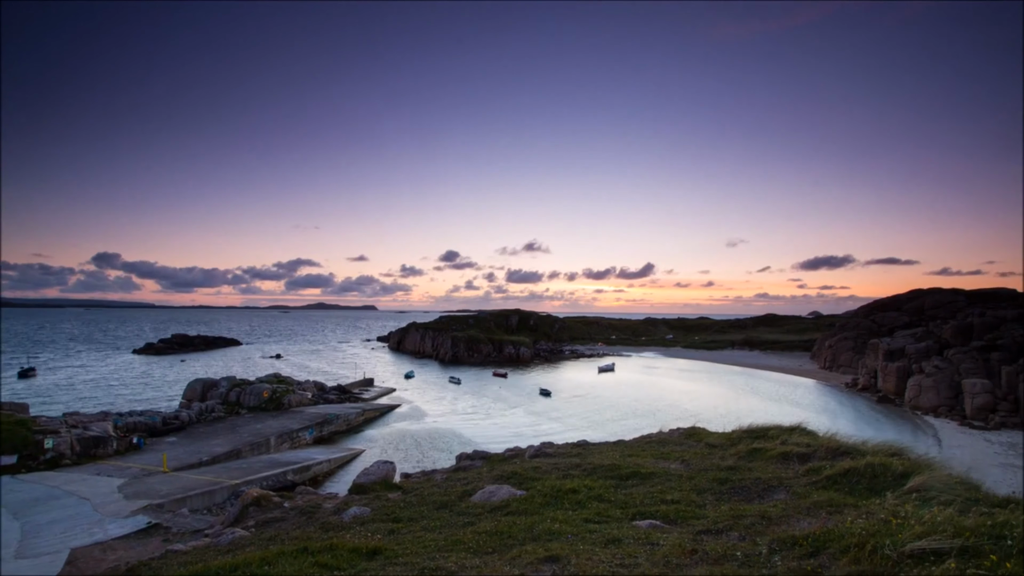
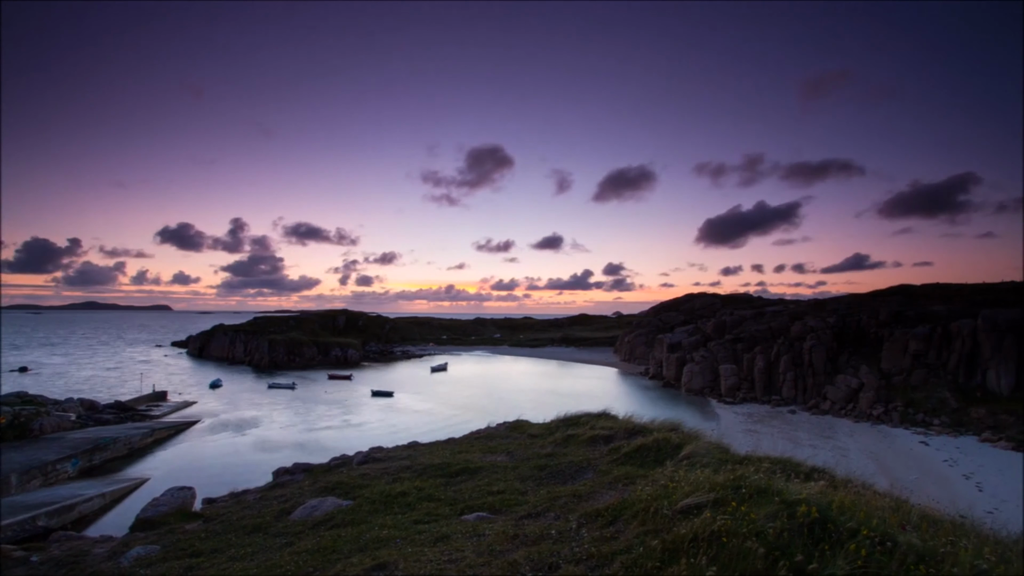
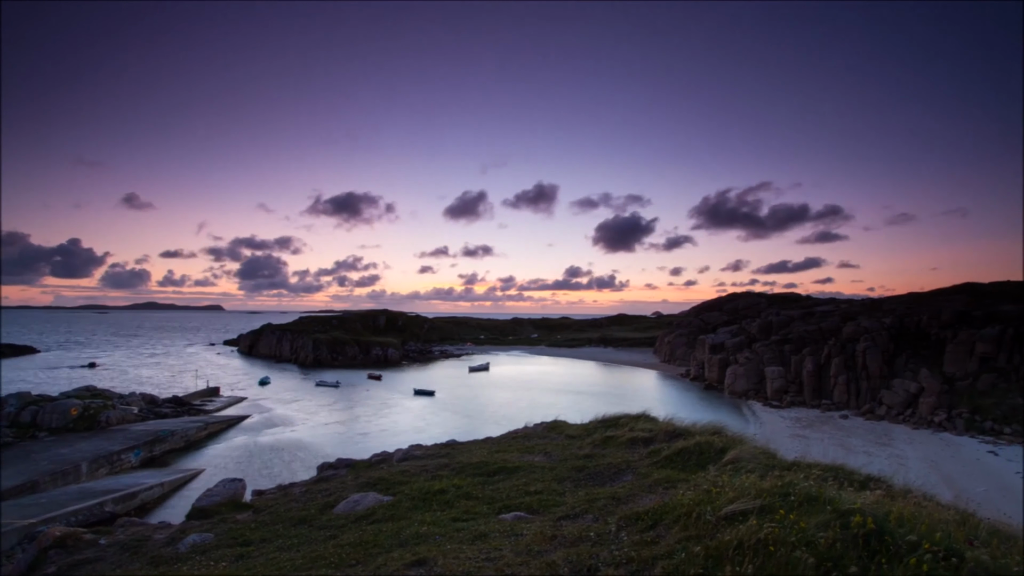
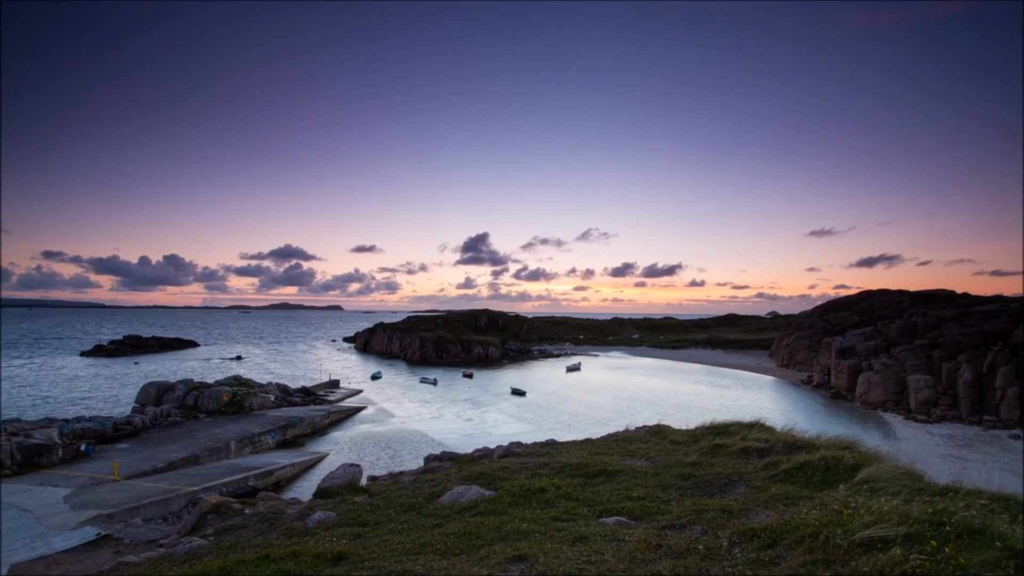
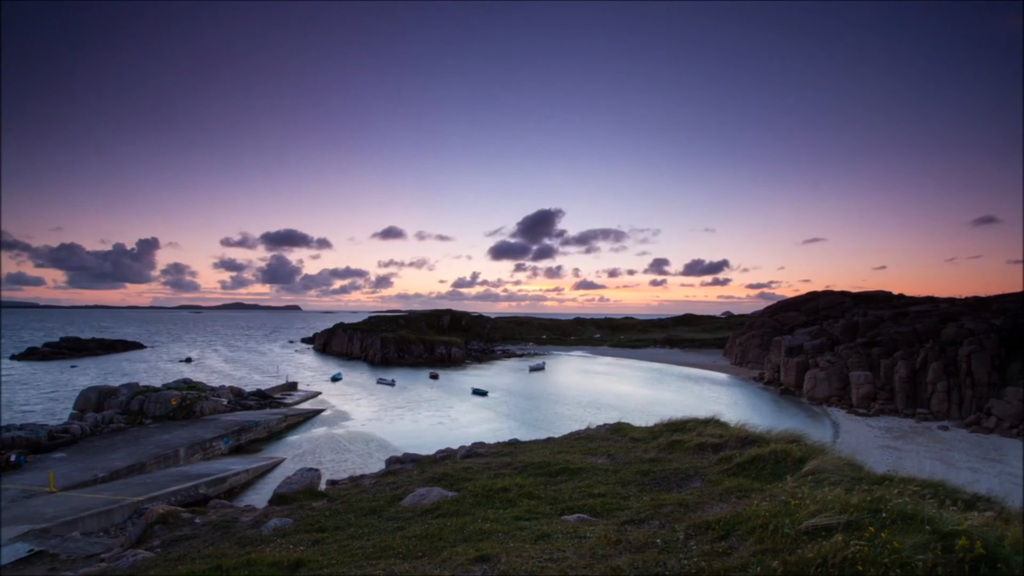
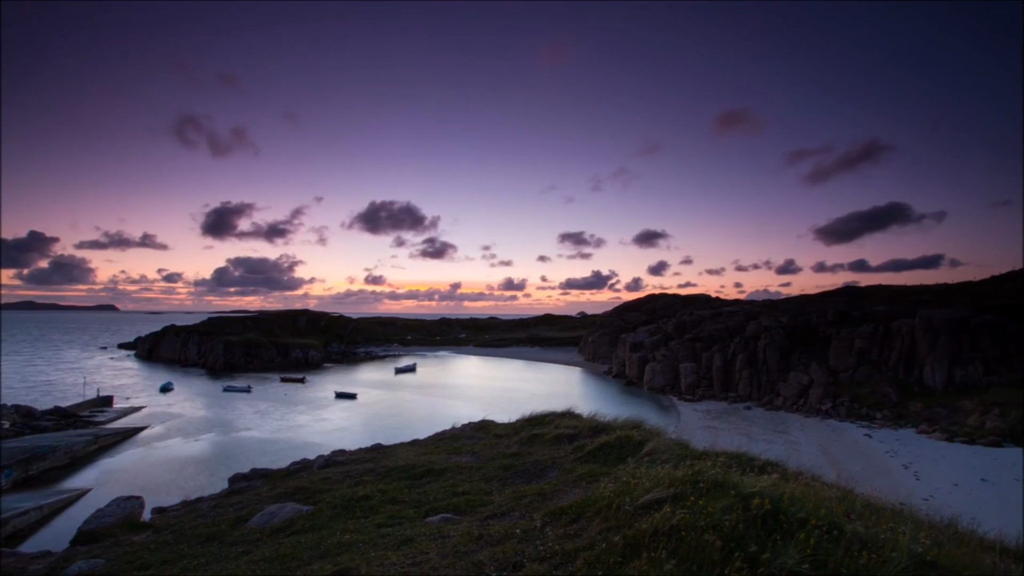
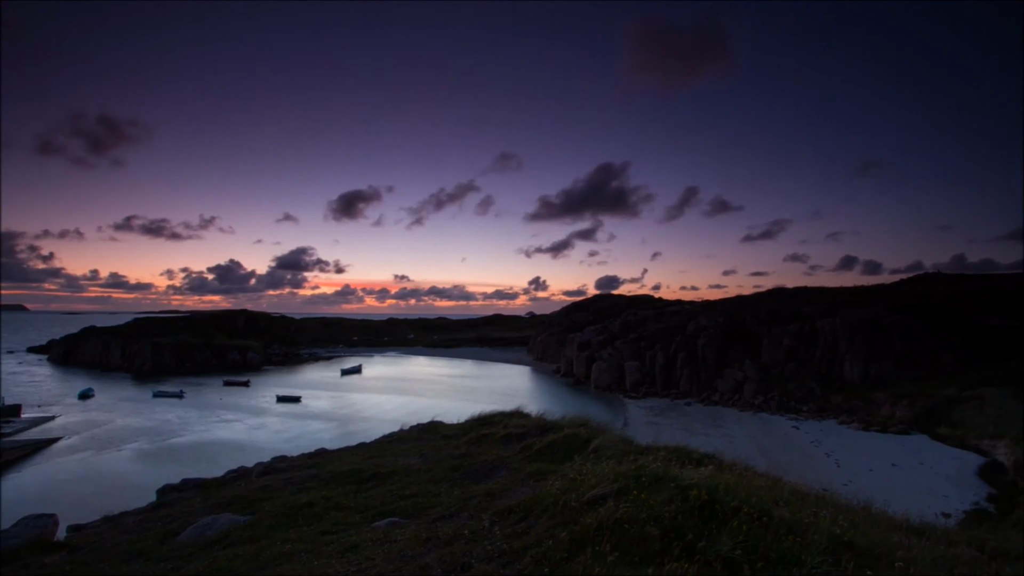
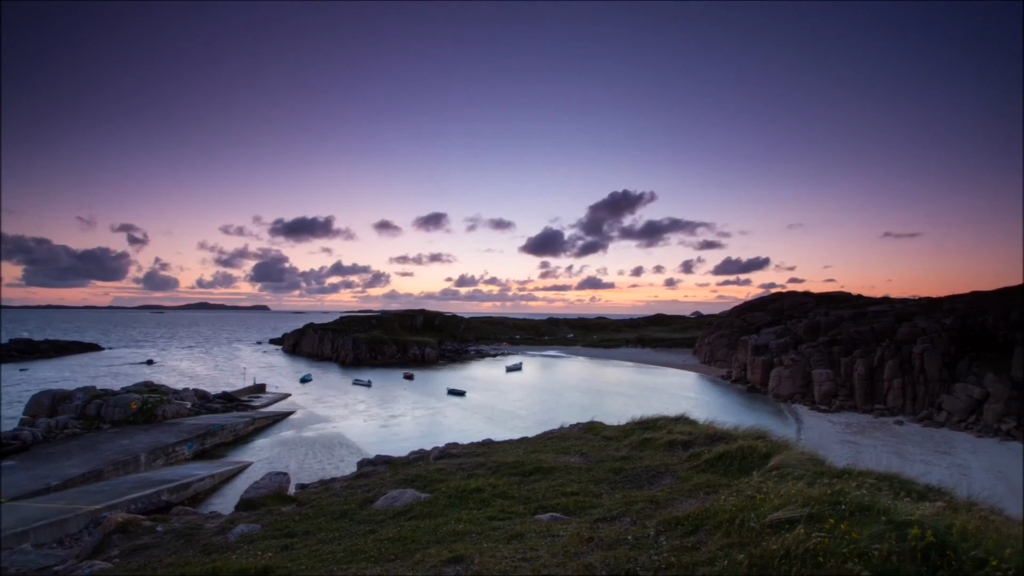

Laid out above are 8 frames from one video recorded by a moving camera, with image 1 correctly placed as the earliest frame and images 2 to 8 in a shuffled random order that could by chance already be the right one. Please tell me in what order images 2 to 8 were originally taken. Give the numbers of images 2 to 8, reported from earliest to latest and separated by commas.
4, 5, 8, 3, 2, 6, 7
